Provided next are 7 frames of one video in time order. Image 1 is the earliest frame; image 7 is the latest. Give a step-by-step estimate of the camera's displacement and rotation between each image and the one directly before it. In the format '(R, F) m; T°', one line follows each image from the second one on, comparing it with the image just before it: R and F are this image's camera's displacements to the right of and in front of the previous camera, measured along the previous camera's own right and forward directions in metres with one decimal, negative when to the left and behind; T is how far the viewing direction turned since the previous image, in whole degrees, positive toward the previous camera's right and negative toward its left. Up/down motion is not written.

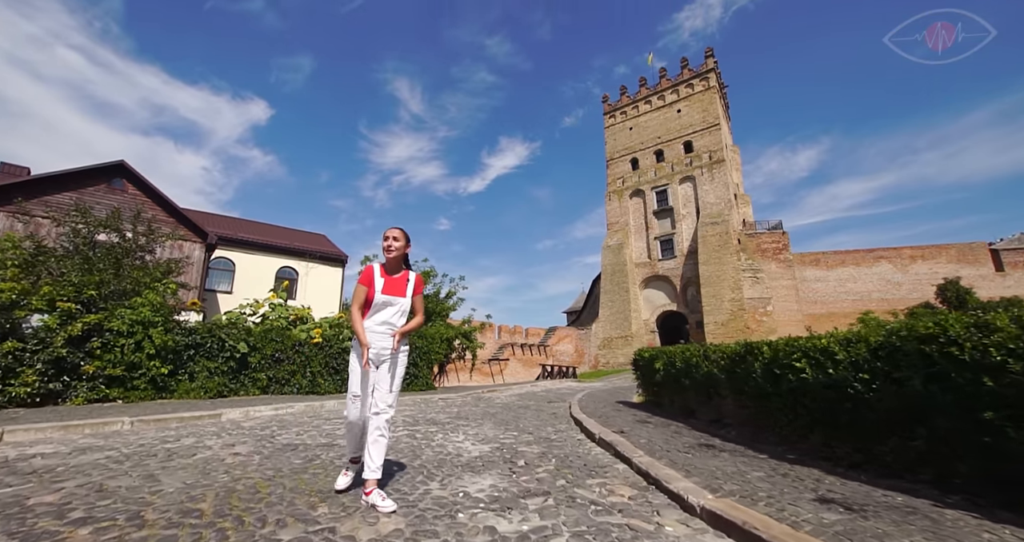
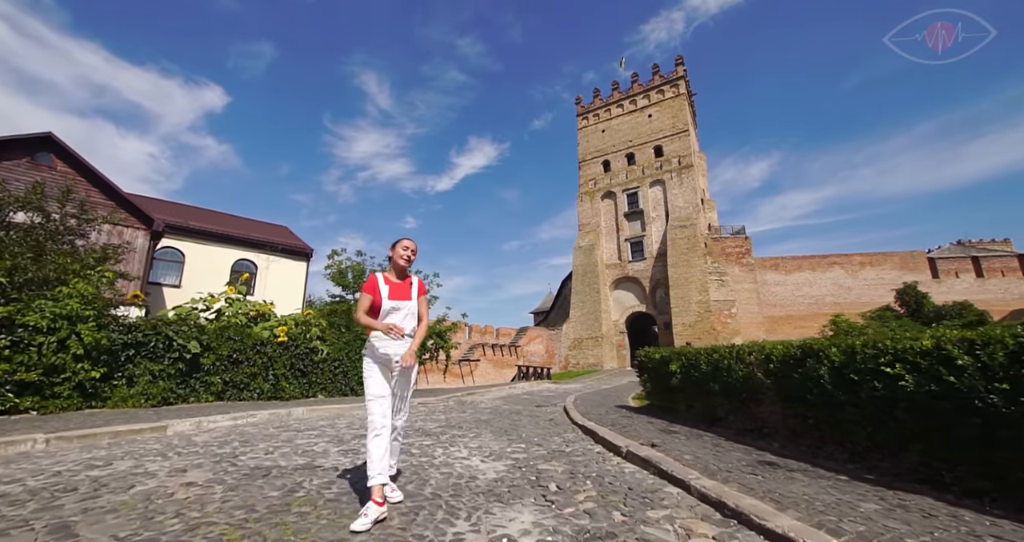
(-0.6, +0.9) m; +4°
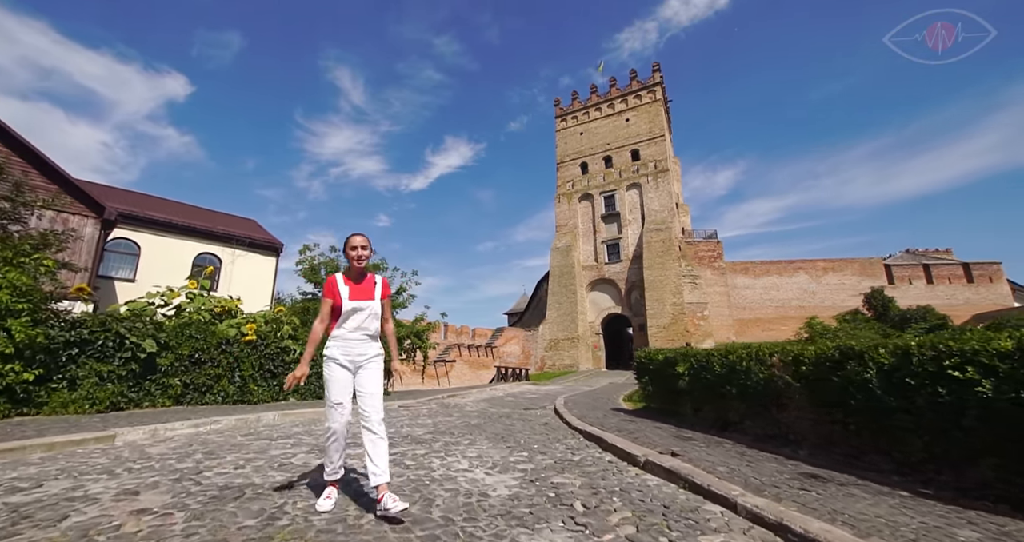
(-0.4, +0.6) m; +3°
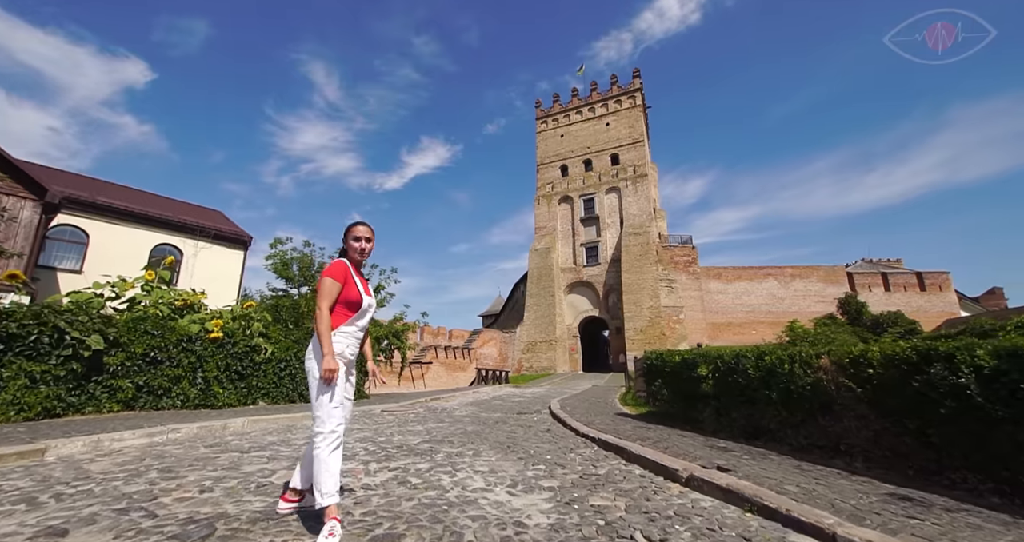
(-0.5, +0.7) m; +3°
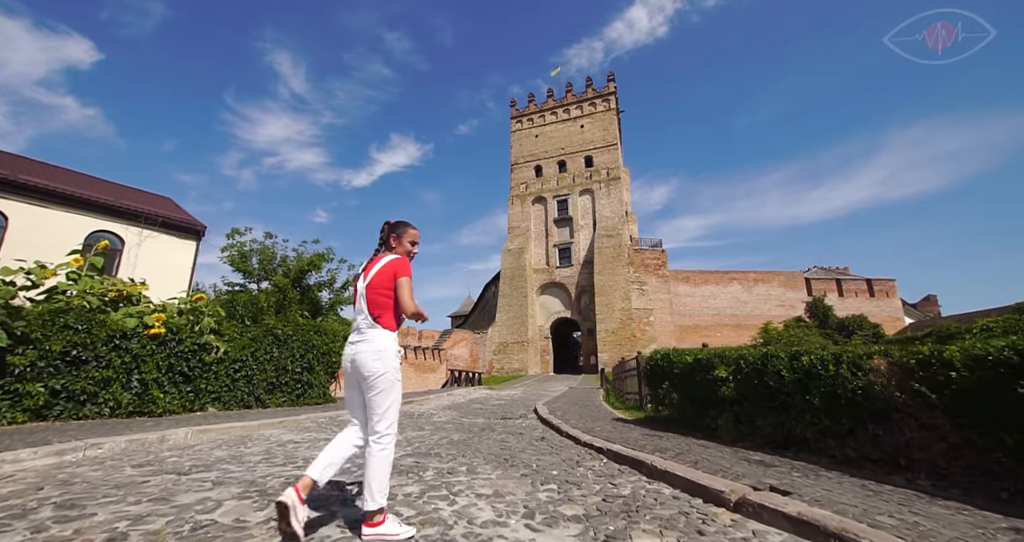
(-0.4, +0.9) m; +4°
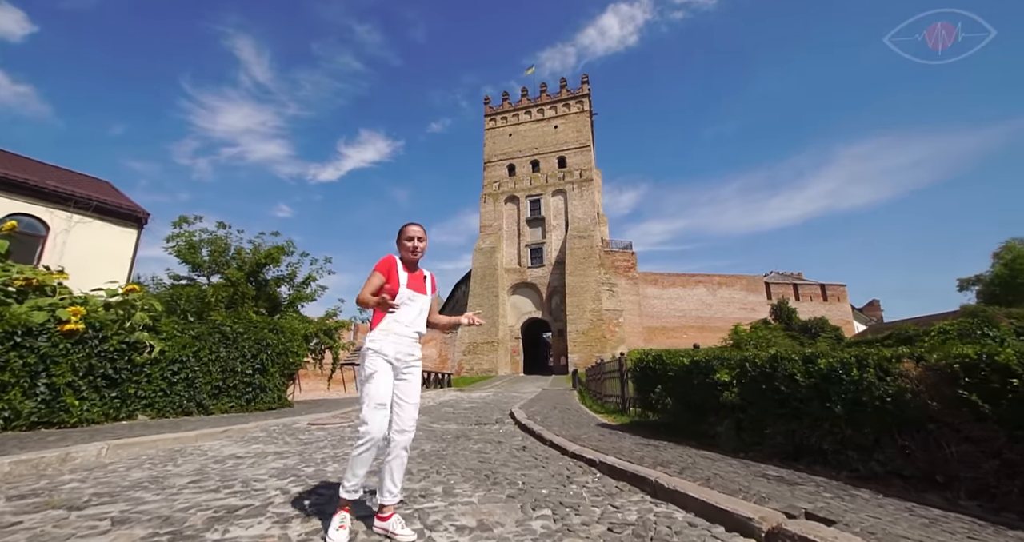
(-0.2, +0.7) m; +4°
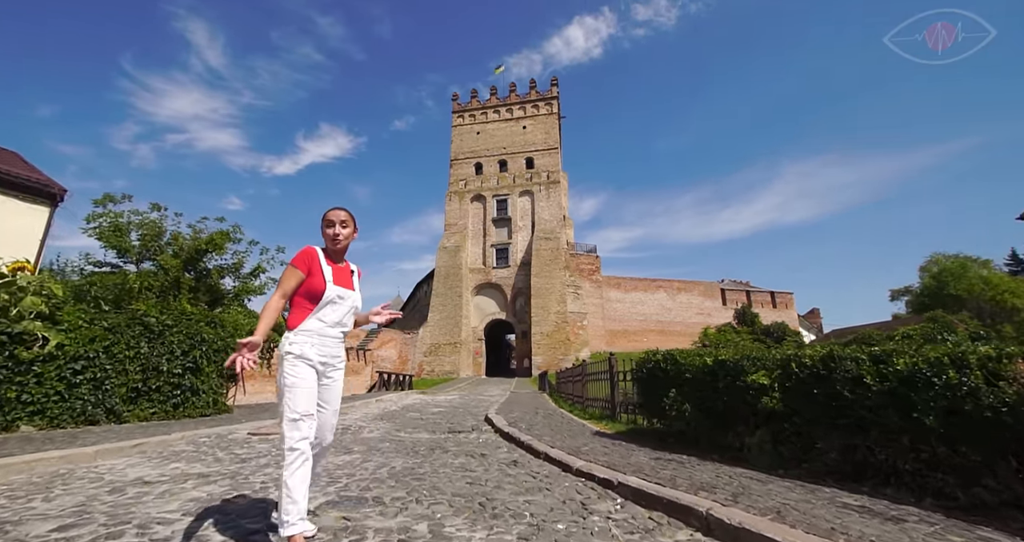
(-0.4, +1.1) m; +5°
